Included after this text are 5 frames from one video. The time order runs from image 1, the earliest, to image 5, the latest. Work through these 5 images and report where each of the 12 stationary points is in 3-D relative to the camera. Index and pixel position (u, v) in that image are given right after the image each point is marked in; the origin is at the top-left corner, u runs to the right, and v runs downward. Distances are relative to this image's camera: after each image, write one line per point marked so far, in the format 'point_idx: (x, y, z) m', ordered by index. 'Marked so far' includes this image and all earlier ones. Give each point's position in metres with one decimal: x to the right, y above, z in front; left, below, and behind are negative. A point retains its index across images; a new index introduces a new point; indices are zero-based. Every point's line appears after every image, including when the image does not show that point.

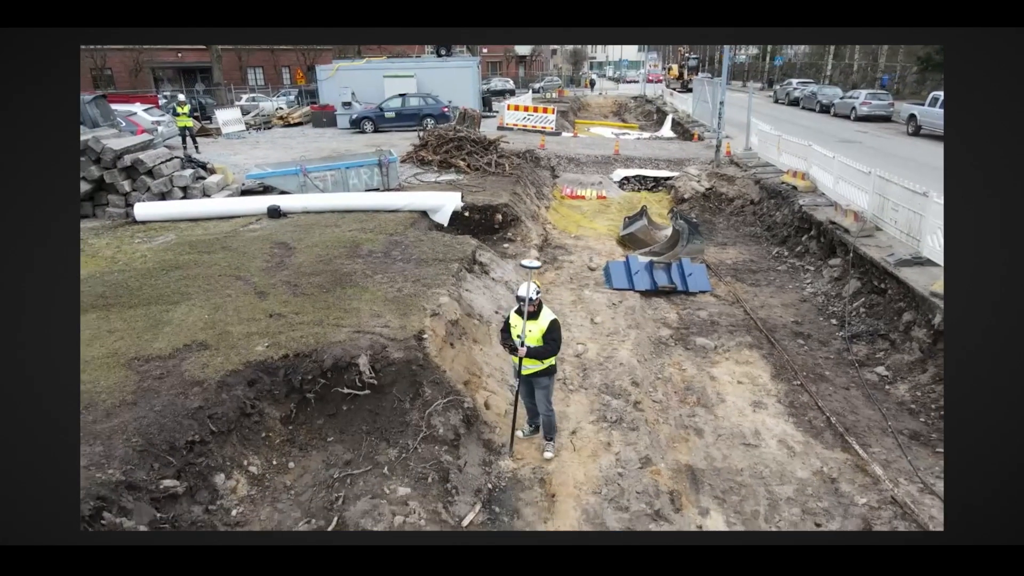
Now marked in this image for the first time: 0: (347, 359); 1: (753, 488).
0: (-1.3, -0.6, +6.0) m
1: (+1.9, -1.6, +6.1) m
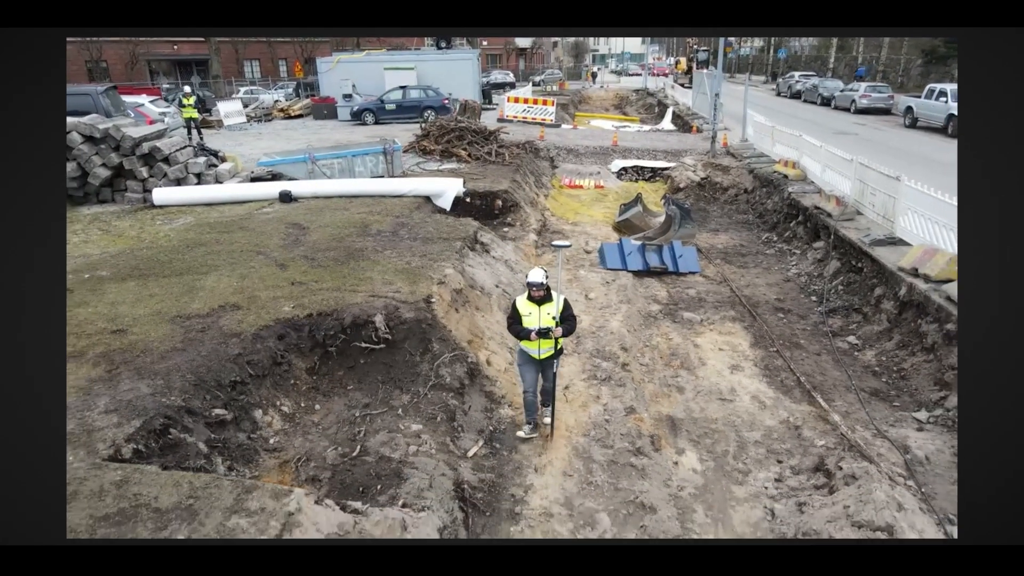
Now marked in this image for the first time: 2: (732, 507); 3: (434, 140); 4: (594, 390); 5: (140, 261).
0: (-1.3, -0.3, +6.7) m
1: (+1.9, -1.3, +6.9) m
2: (+1.6, -1.6, +5.6) m
3: (-1.9, +3.7, +18.9) m
4: (+0.8, -1.0, +7.5) m
5: (-4.4, +0.3, +8.7) m
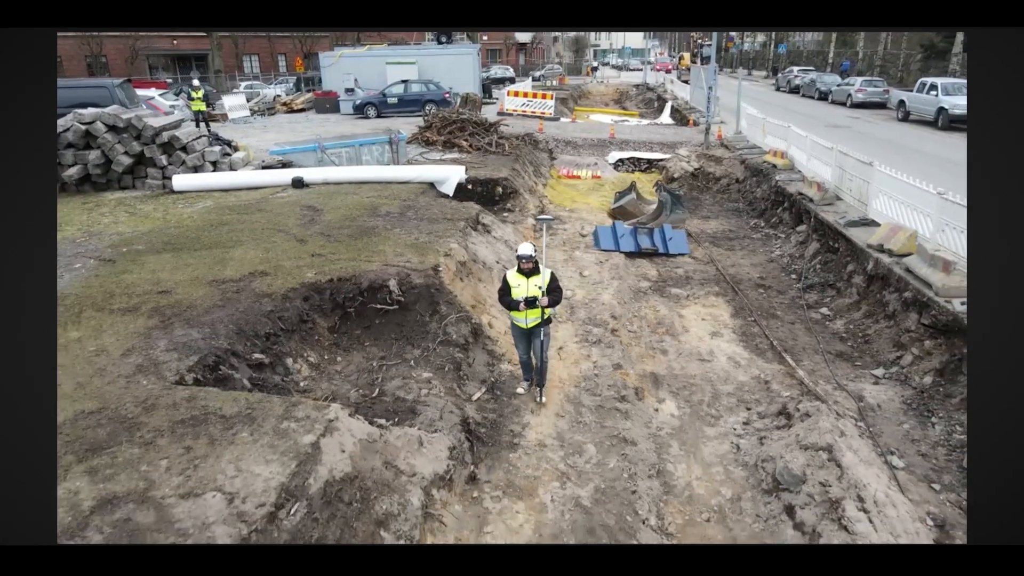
0: (-1.3, +0.1, +7.6) m
1: (+1.9, -1.0, +7.7) m
2: (+1.6, -1.3, +6.4) m
3: (-1.9, +4.1, +19.7) m
4: (+0.8, -0.7, +8.3) m
5: (-4.4, +0.6, +9.5) m
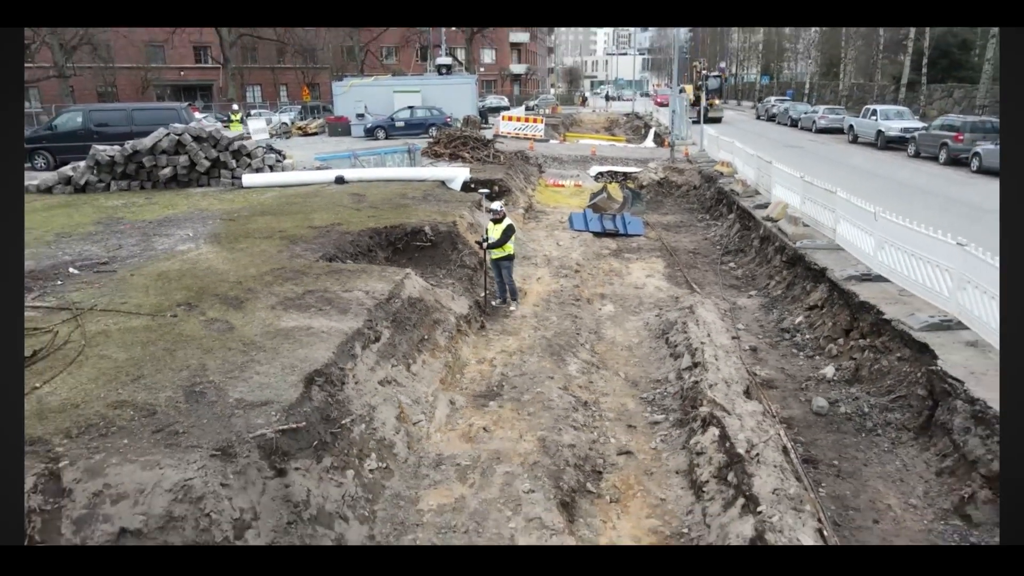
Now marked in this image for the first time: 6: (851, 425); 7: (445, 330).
0: (-1.4, +0.9, +11.4) m
1: (+1.8, -0.2, +11.5) m
2: (+1.5, -0.4, +10.2) m
3: (-2.1, +4.4, +23.7) m
4: (+0.7, +0.1, +12.1) m
5: (-4.5, +1.3, +13.4) m
6: (+3.0, -1.2, +6.8) m
7: (-0.7, -0.5, +8.1) m
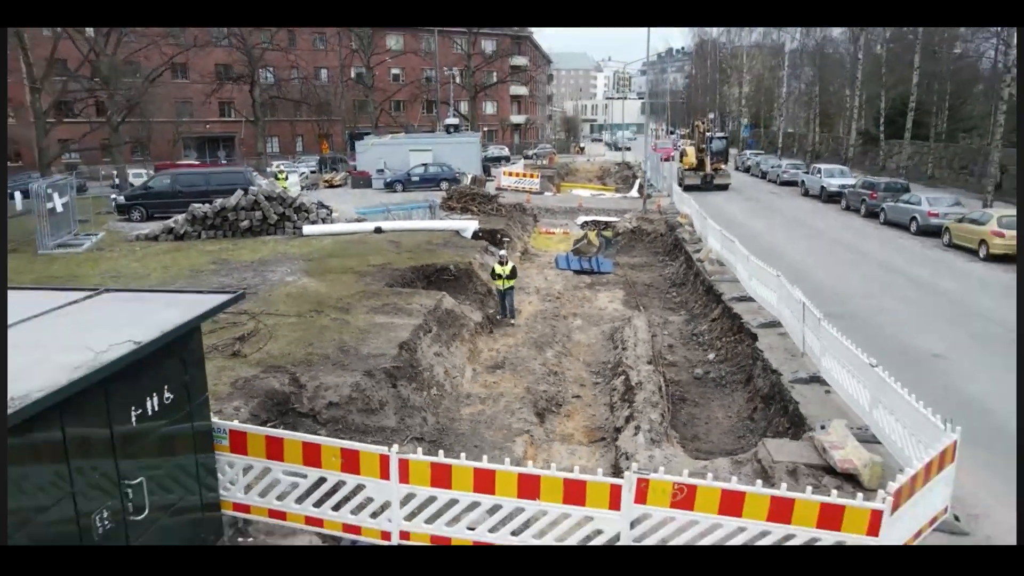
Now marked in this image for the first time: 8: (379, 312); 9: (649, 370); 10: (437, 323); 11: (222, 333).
0: (-1.4, +0.4, +16.0) m
1: (+1.8, -0.6, +16.1) m
2: (+1.5, -0.8, +14.8) m
3: (-2.1, +3.4, +28.5) m
4: (+0.7, -0.3, +16.7) m
5: (-4.5, +0.8, +18.0) m
6: (+3.0, -1.4, +11.3) m
7: (-0.7, -0.7, +12.7) m
8: (-2.0, -0.4, +11.5) m
9: (+1.9, -1.1, +10.7) m
10: (-1.2, -0.5, +11.8) m
11: (-3.9, -0.6, +10.3) m
